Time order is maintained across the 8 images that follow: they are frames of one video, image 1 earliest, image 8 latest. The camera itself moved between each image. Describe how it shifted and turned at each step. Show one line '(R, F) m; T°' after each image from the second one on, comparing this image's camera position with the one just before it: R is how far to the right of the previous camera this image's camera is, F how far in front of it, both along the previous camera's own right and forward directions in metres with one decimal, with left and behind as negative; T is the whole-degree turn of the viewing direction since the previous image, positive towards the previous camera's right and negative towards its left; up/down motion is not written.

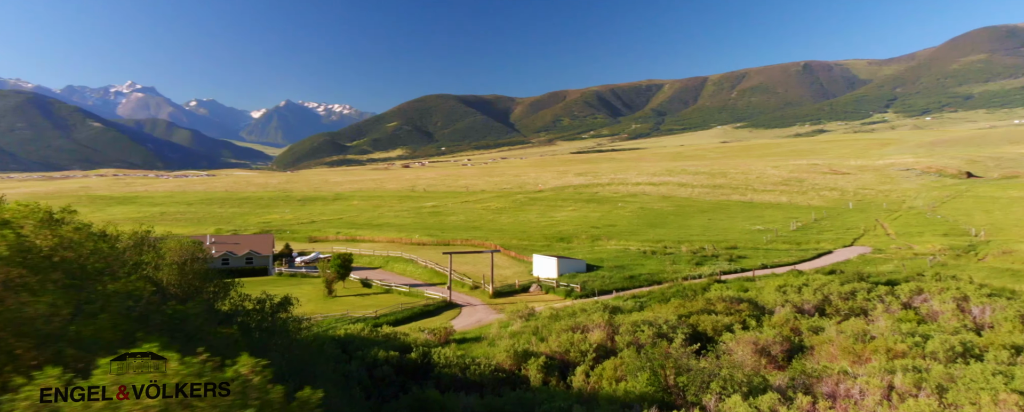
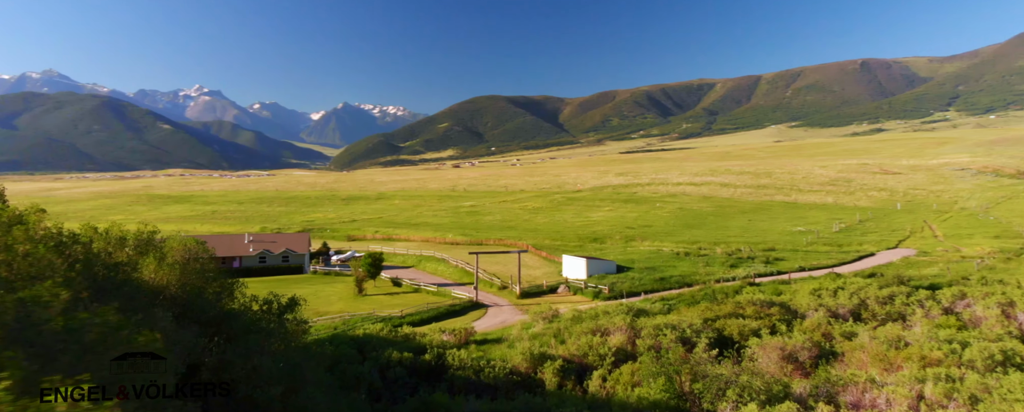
(+0.6, +0.4) m; -3°
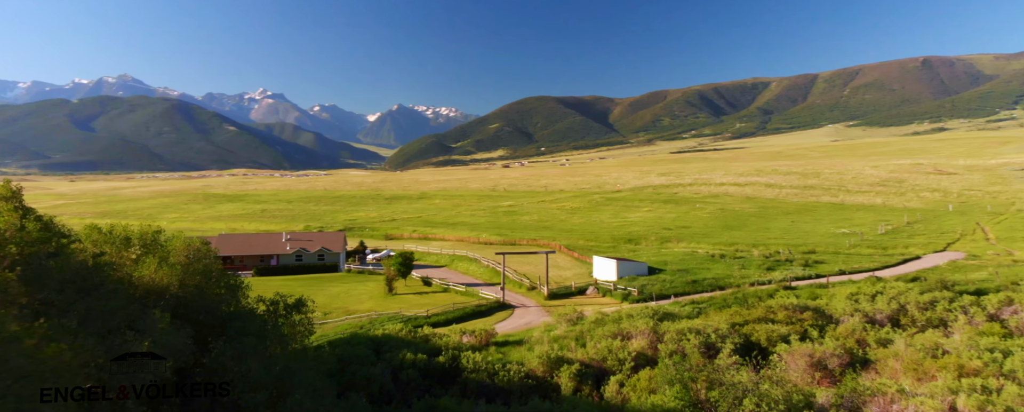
(+0.6, +0.4) m; -3°
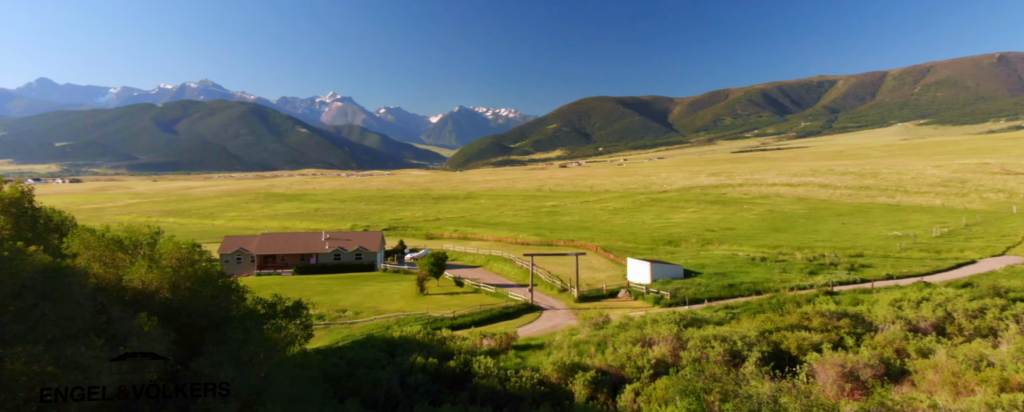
(+0.8, +0.5) m; -3°
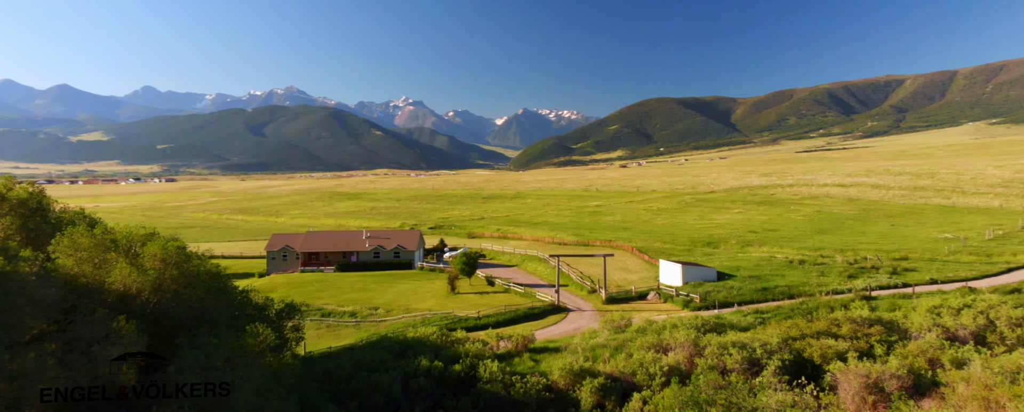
(+0.9, +0.4) m; -3°
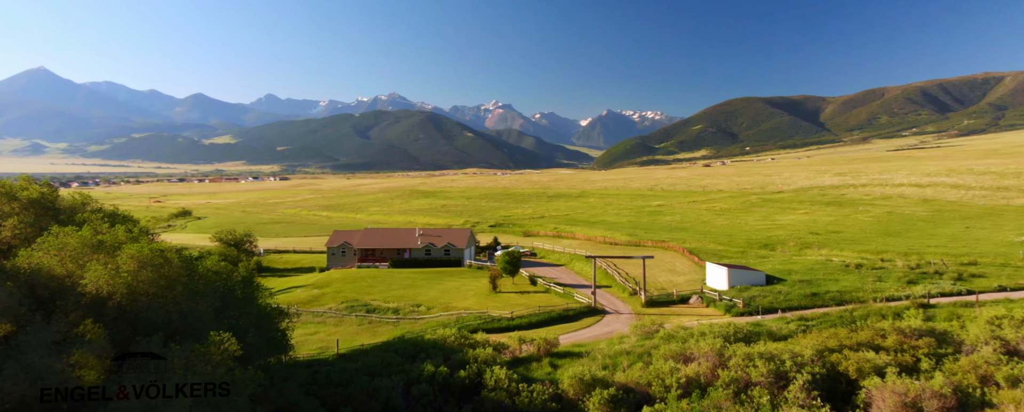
(+1.4, +0.7) m; -4°
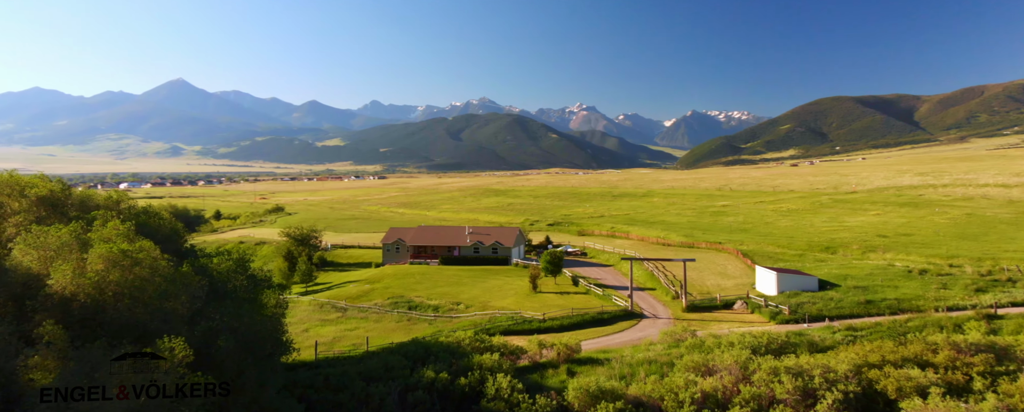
(+1.6, +0.9) m; -4°
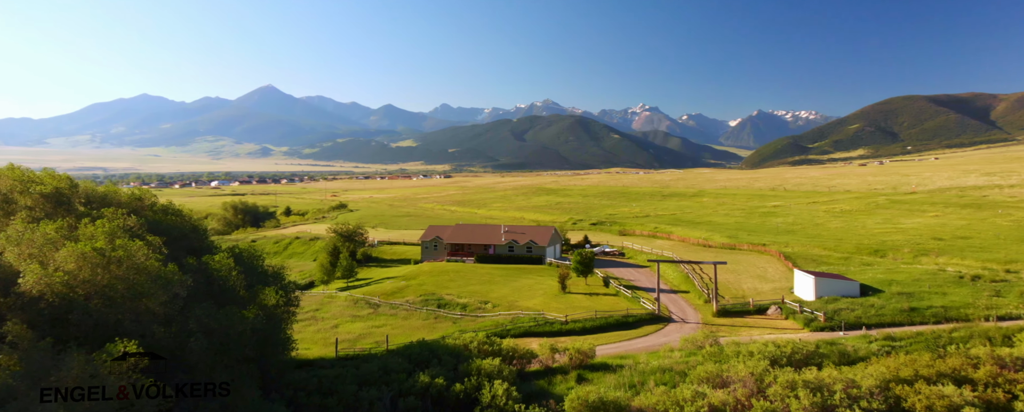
(+1.4, +0.7) m; -3°
